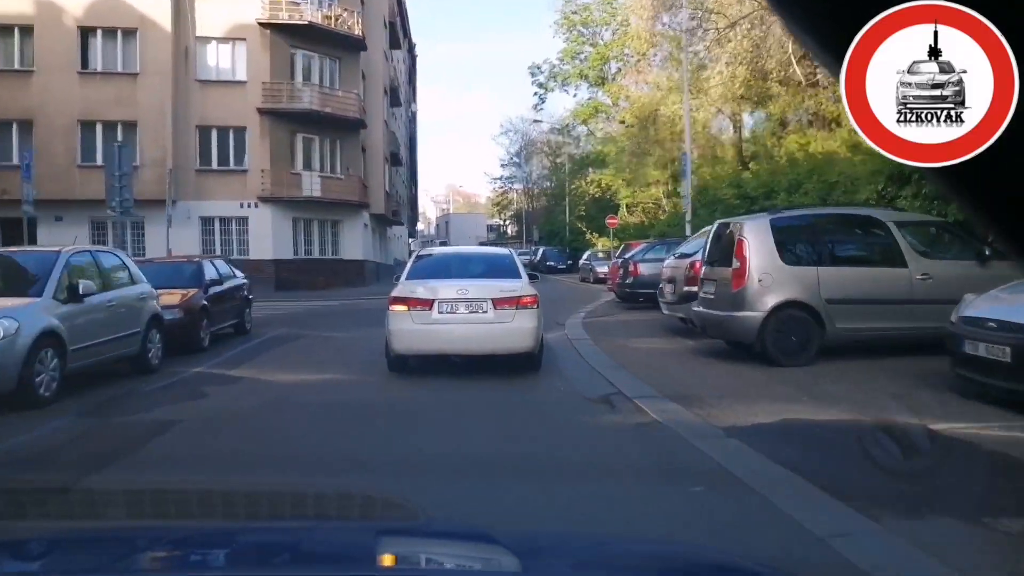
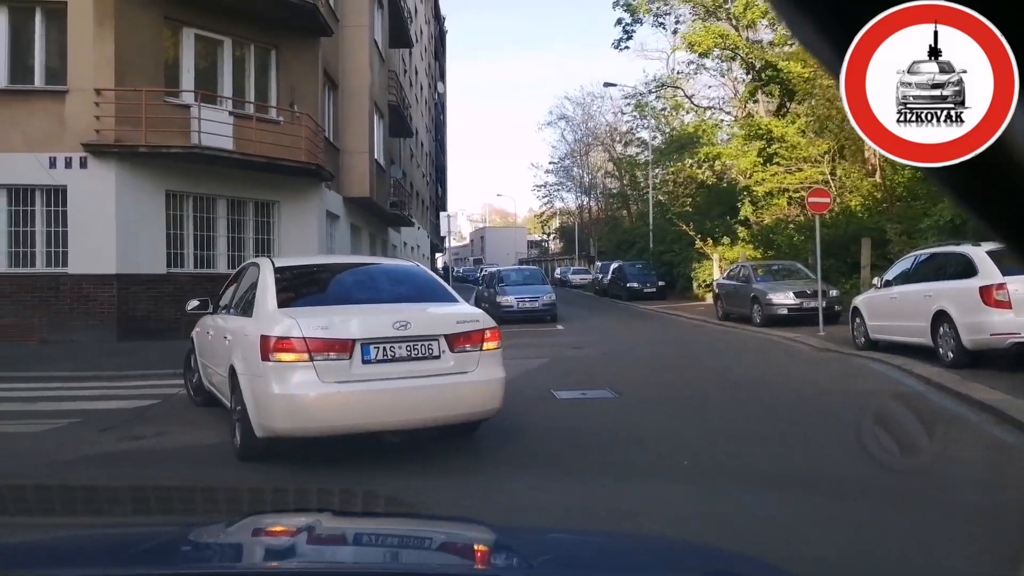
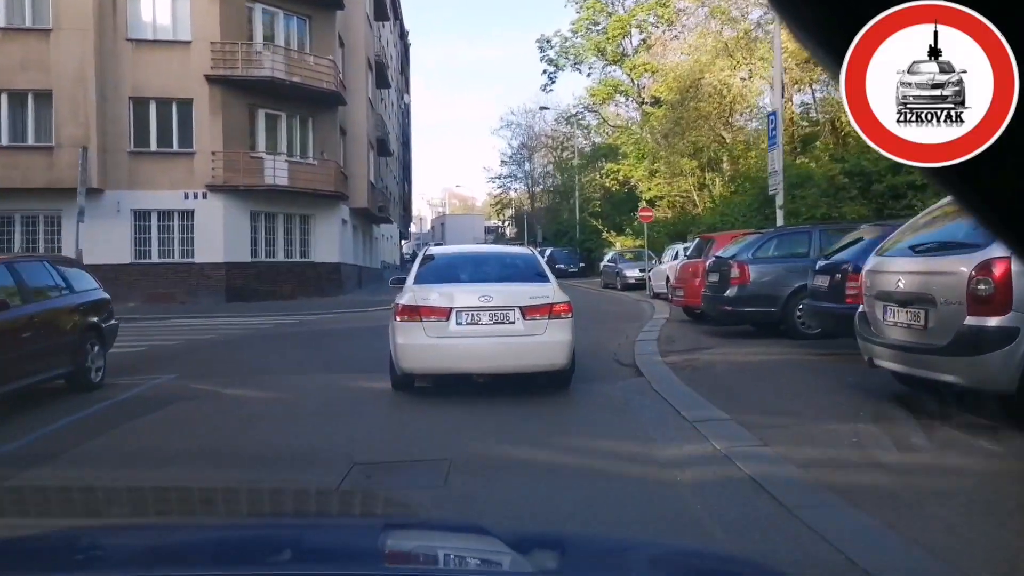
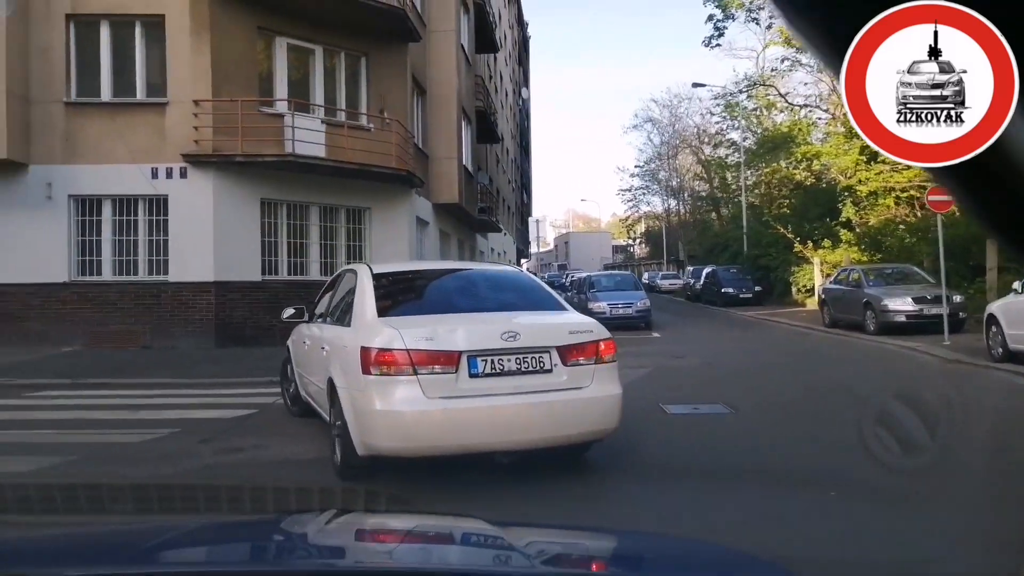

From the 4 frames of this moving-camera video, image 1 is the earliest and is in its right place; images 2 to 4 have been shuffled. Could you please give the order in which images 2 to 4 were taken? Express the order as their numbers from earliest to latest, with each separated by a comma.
3, 2, 4
